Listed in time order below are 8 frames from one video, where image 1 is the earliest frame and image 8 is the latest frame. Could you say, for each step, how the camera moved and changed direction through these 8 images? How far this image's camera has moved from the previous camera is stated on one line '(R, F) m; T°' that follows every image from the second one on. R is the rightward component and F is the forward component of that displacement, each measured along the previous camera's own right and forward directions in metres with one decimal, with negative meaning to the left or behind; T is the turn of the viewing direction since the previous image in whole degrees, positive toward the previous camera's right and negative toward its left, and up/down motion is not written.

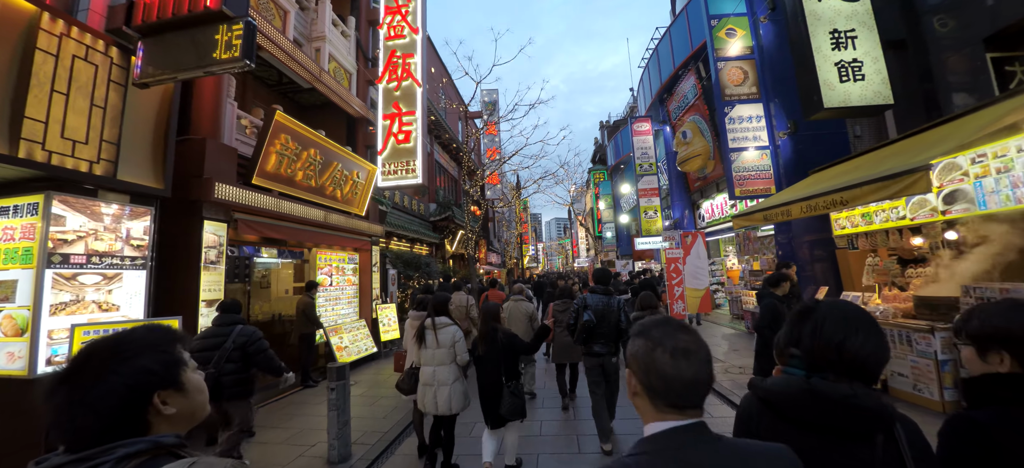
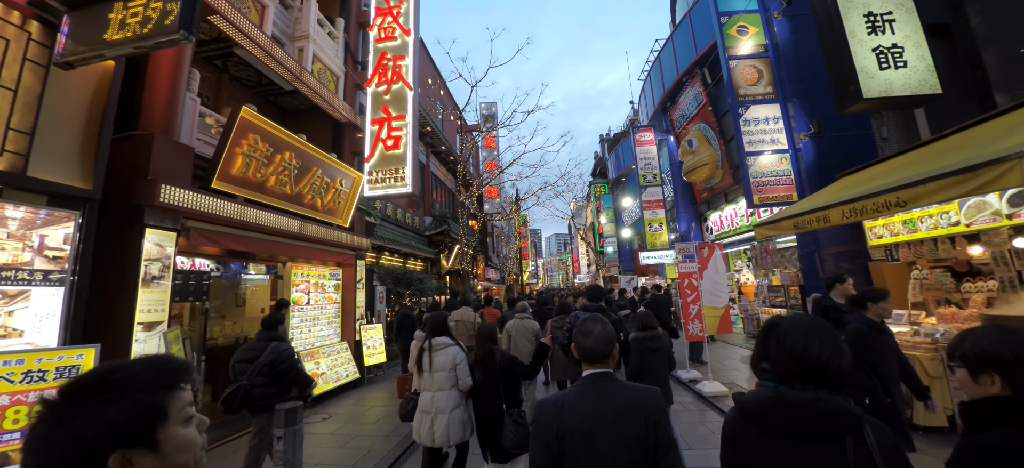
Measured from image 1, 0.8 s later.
(+0.1, +0.8) m; 0°
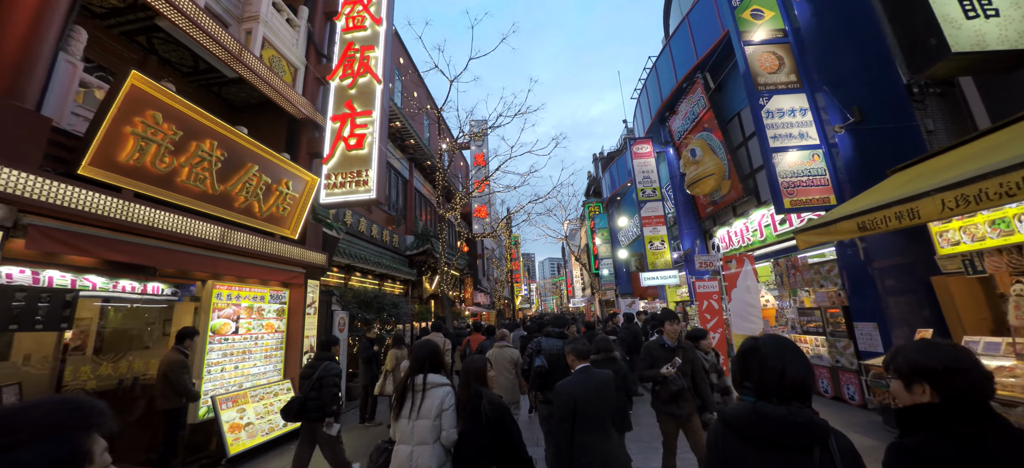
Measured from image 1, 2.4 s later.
(+0.2, +1.4) m; +1°
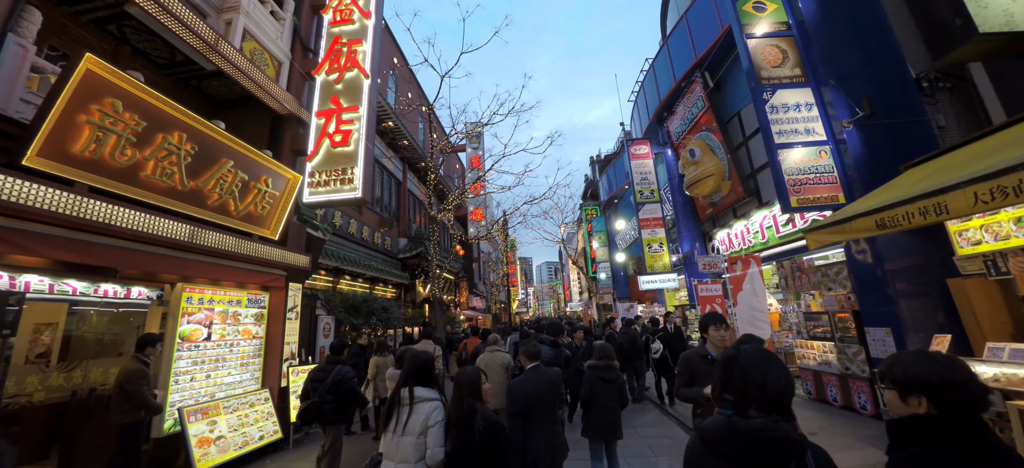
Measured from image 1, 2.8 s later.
(+0.1, +0.4) m; 0°
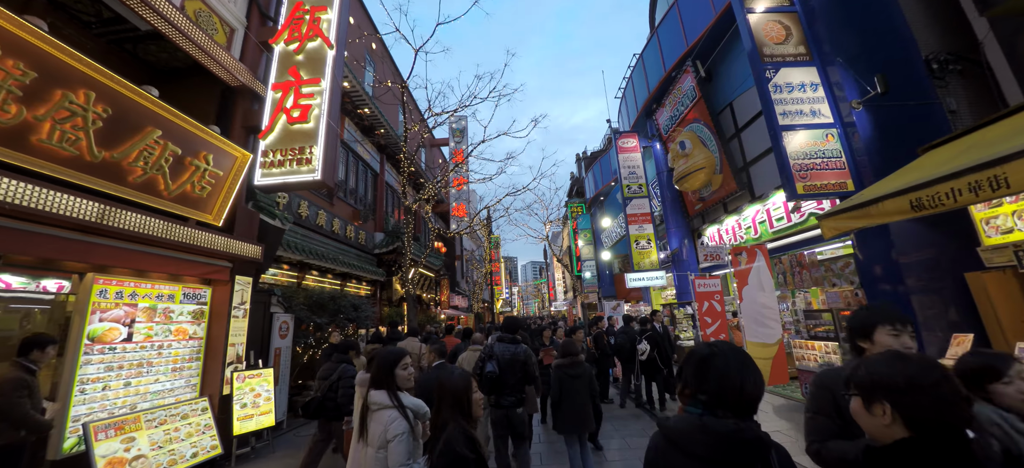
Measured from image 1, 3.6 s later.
(+0.1, +0.7) m; +2°
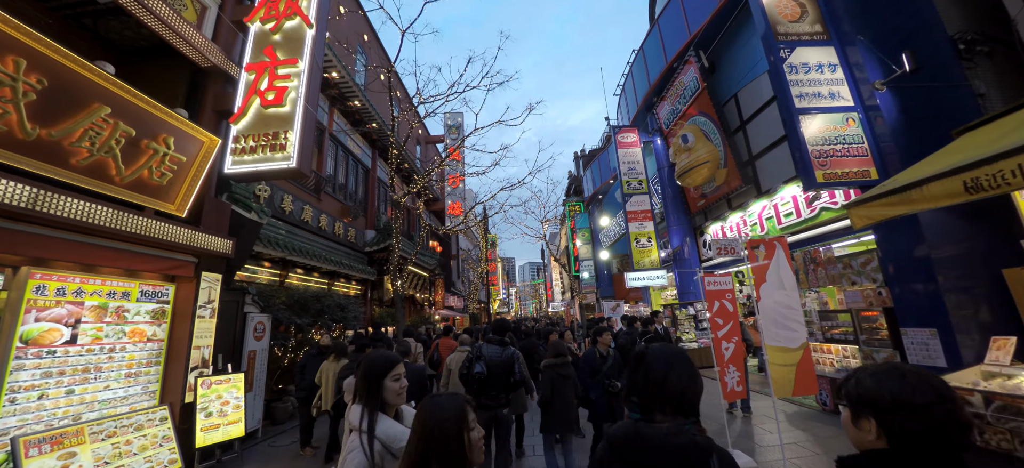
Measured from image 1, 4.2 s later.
(+0.1, +0.5) m; 0°
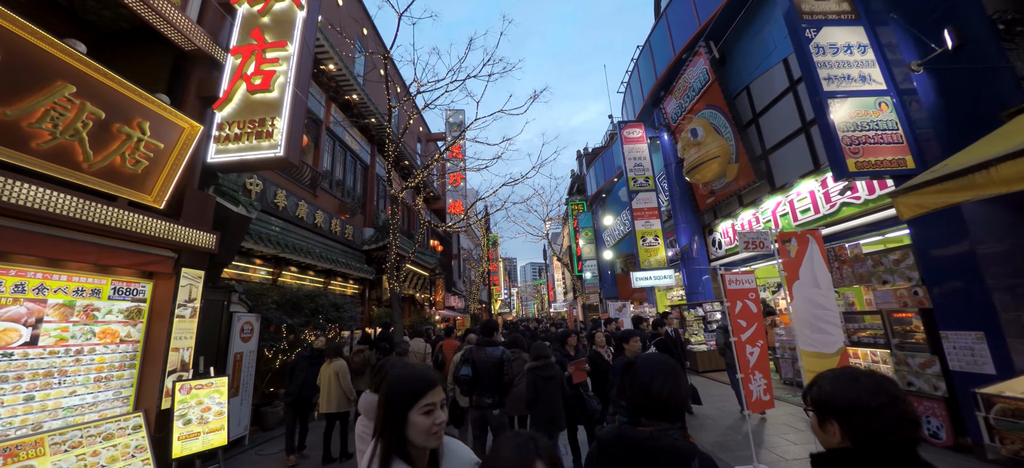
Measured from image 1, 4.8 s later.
(0.0, +0.4) m; 0°
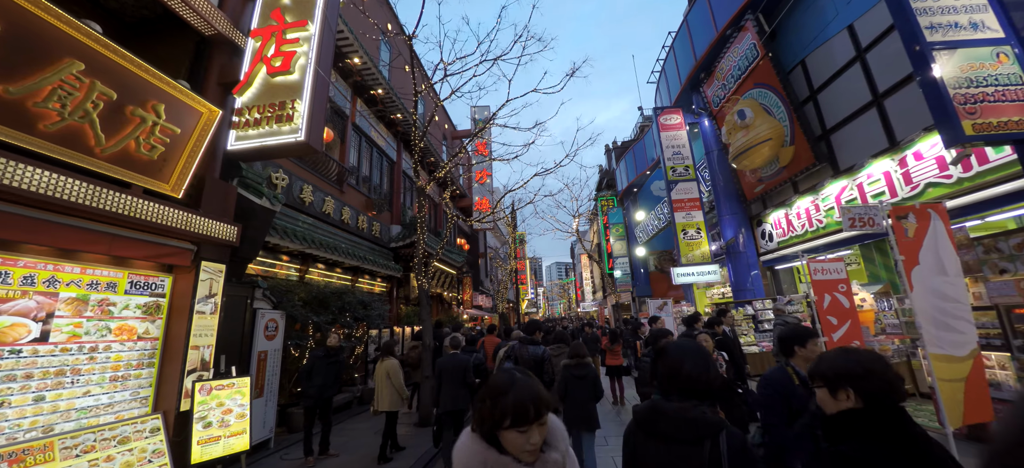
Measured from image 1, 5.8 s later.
(-0.2, +0.5) m; -4°
